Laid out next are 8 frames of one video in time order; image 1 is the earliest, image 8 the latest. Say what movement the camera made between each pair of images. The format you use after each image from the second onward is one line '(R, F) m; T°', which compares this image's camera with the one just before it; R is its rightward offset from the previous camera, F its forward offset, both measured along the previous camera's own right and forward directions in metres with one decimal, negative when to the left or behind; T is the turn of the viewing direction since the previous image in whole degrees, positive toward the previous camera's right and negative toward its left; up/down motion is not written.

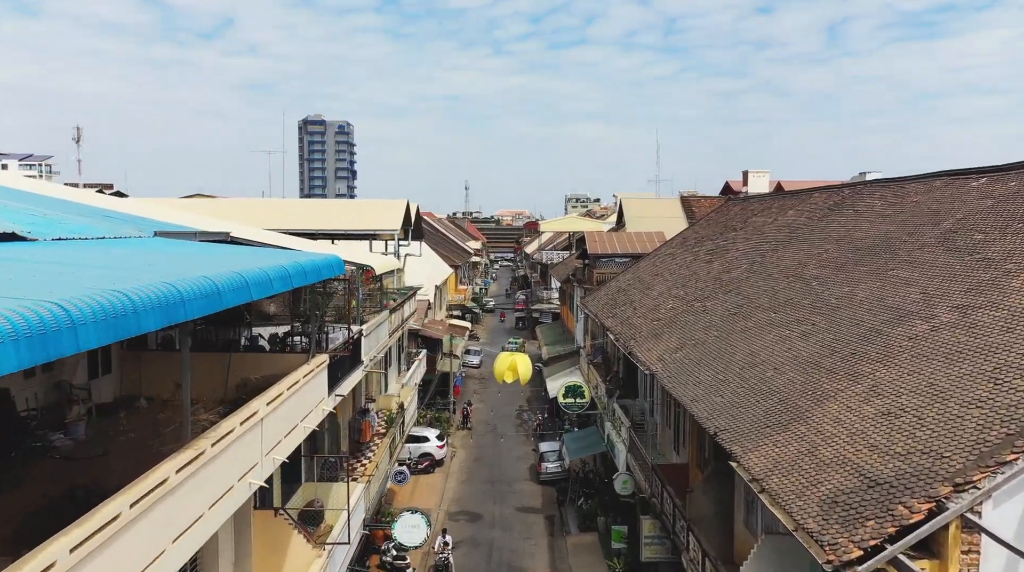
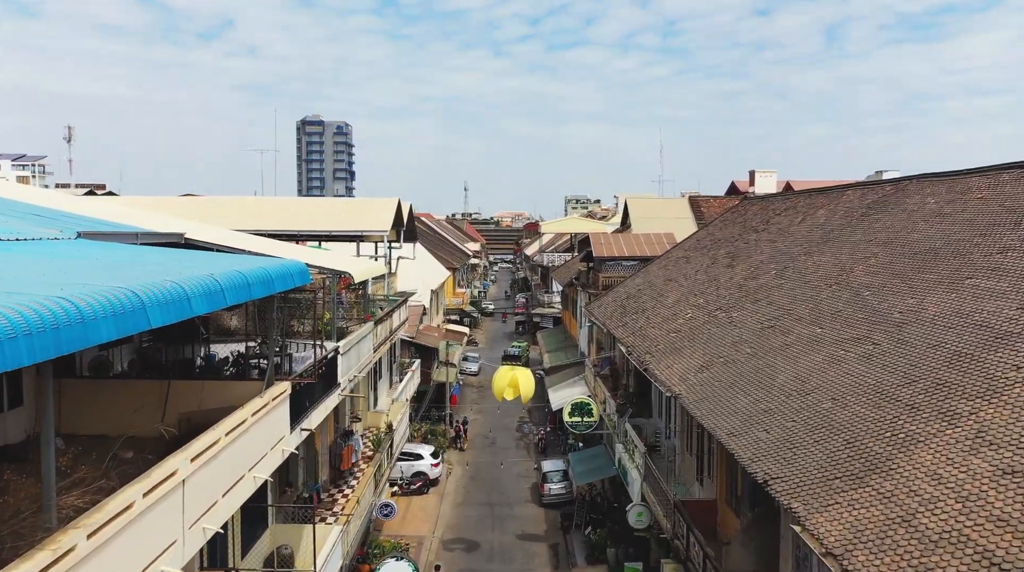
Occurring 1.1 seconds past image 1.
(0.0, +2.2) m; 0°
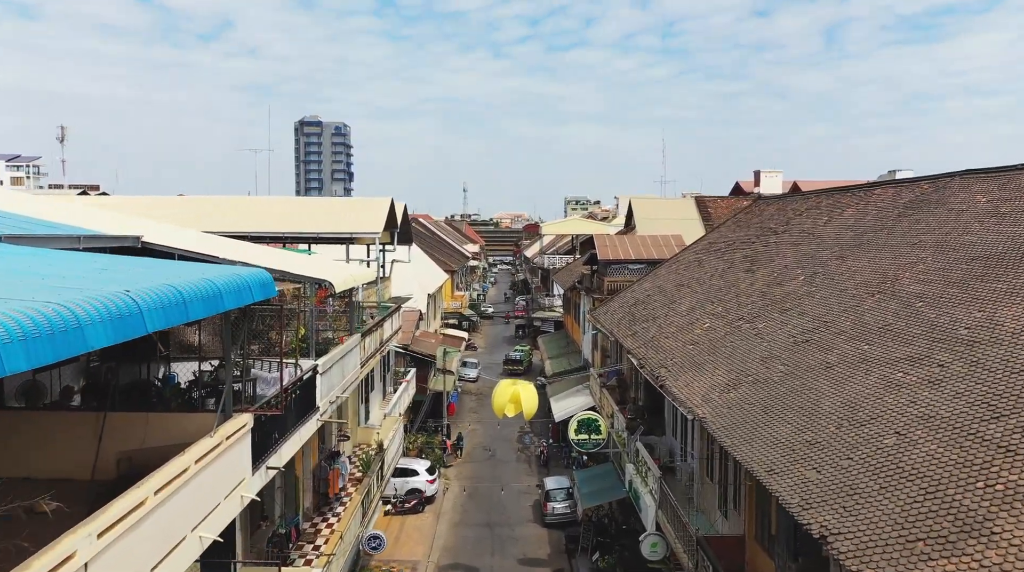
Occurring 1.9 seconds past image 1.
(0.0, +1.7) m; 0°
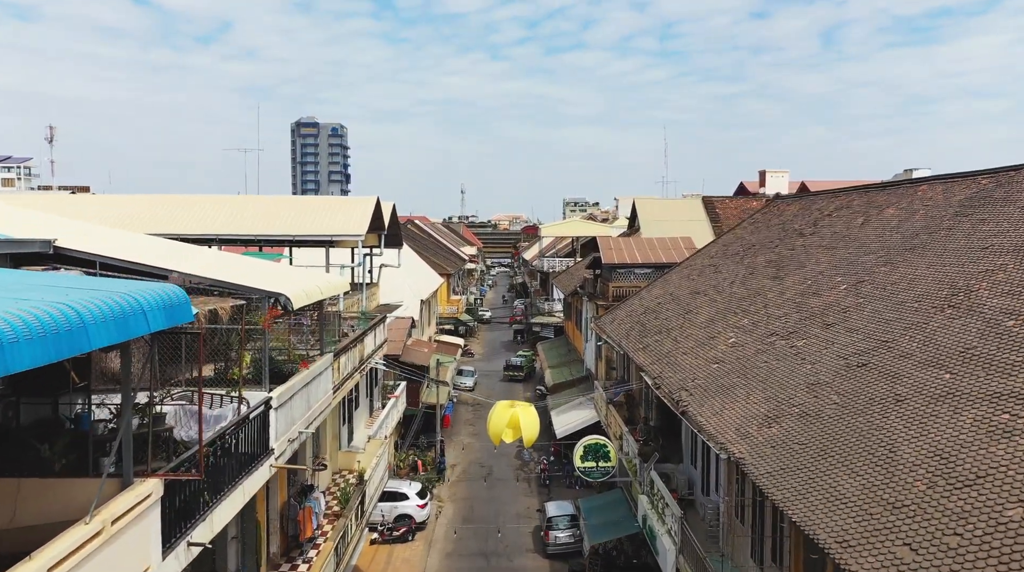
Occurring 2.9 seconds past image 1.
(0.0, +2.2) m; 0°
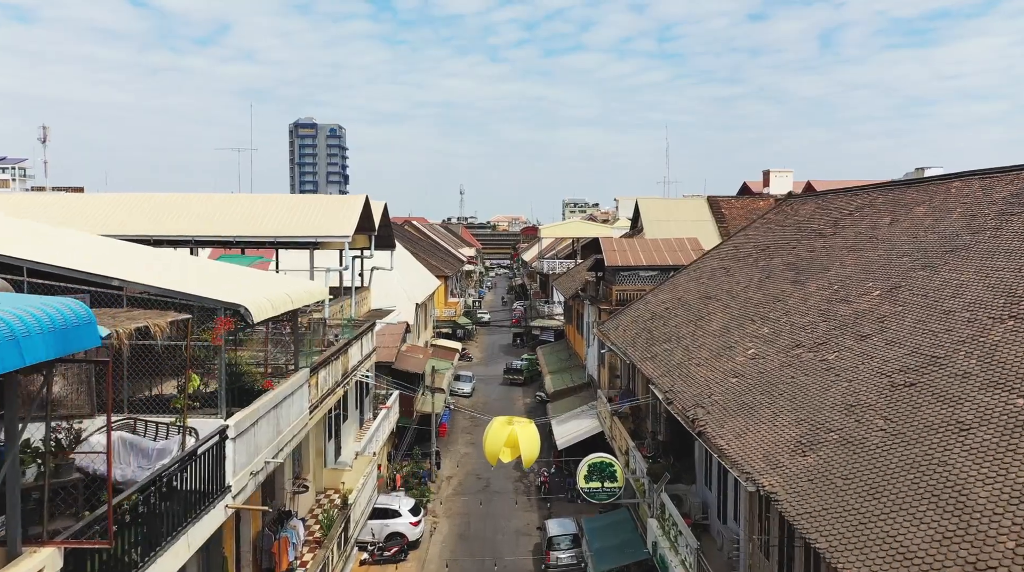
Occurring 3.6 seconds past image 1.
(0.0, +1.4) m; 0°
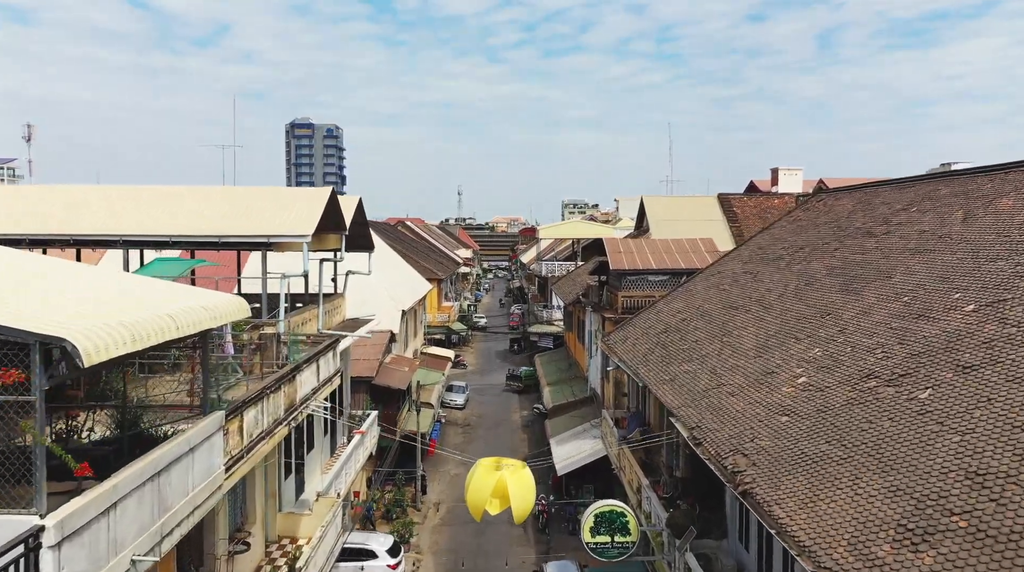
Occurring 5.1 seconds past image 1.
(+0.2, +3.0) m; 0°
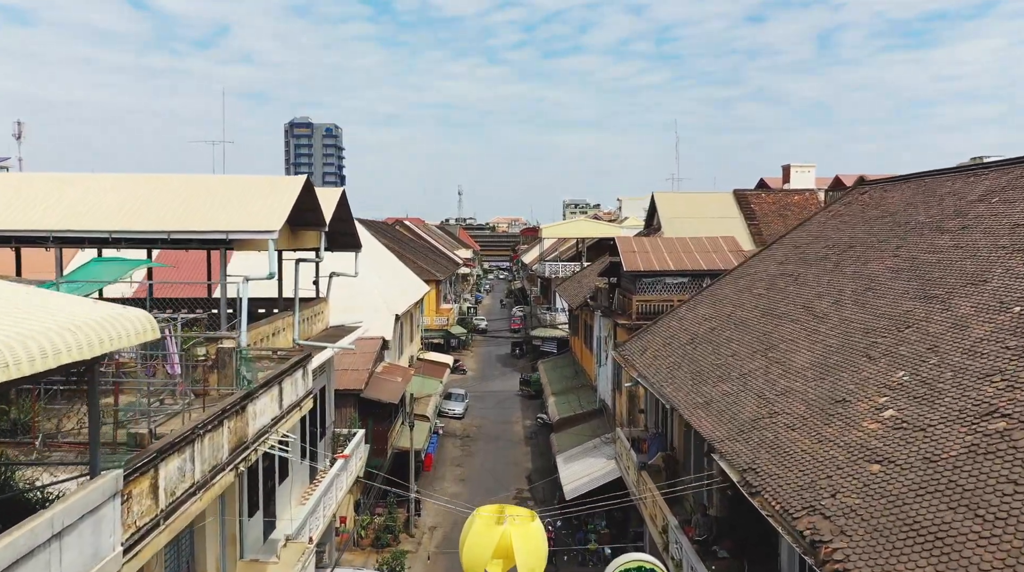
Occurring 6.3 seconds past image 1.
(-0.1, +2.5) m; 0°
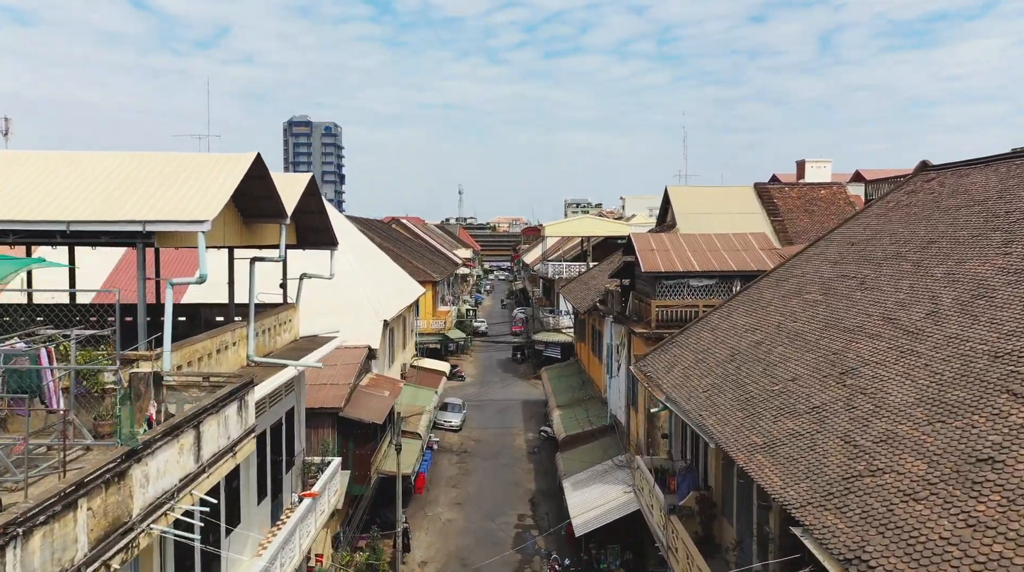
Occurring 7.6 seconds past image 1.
(0.0, +3.0) m; 0°
